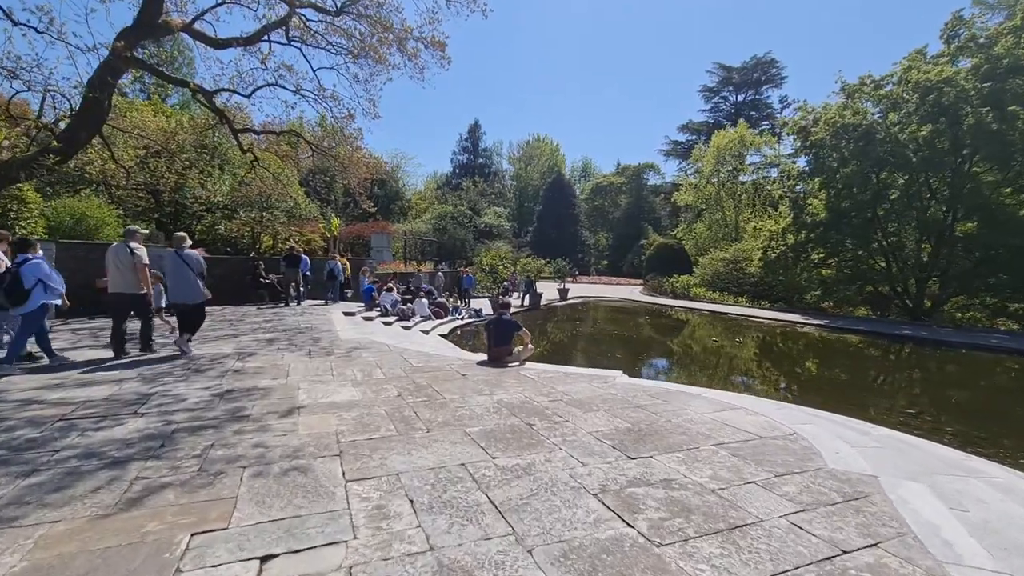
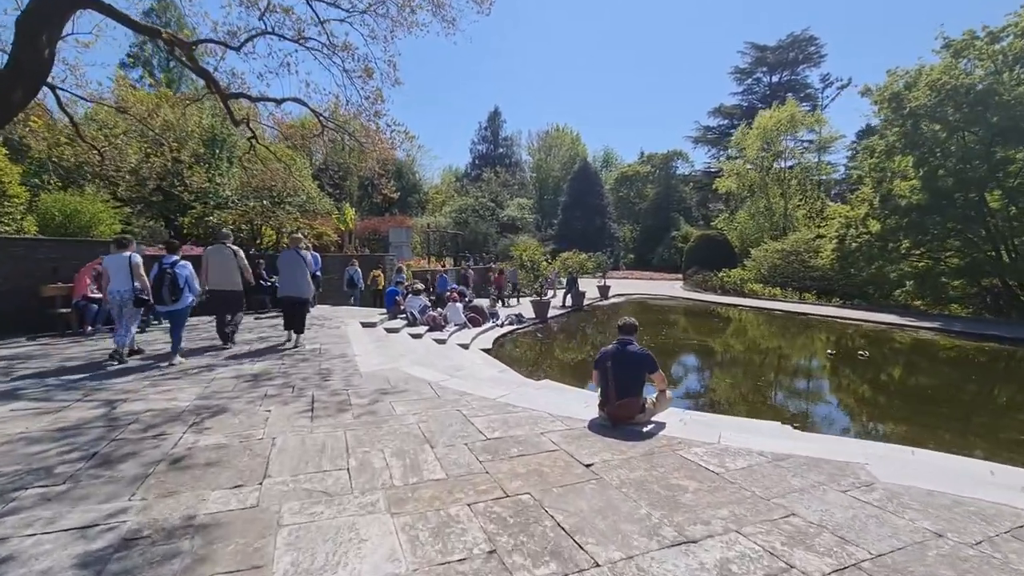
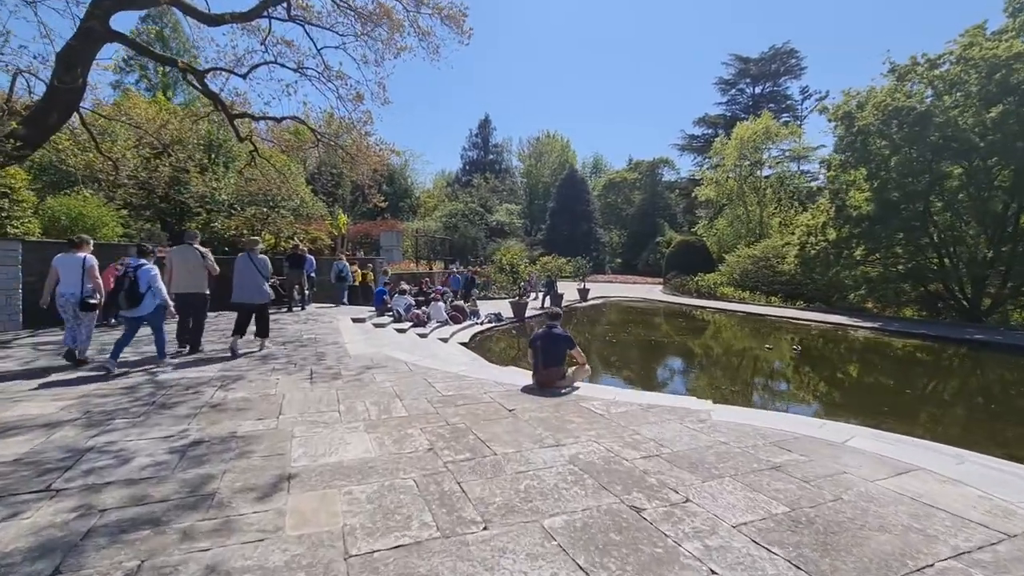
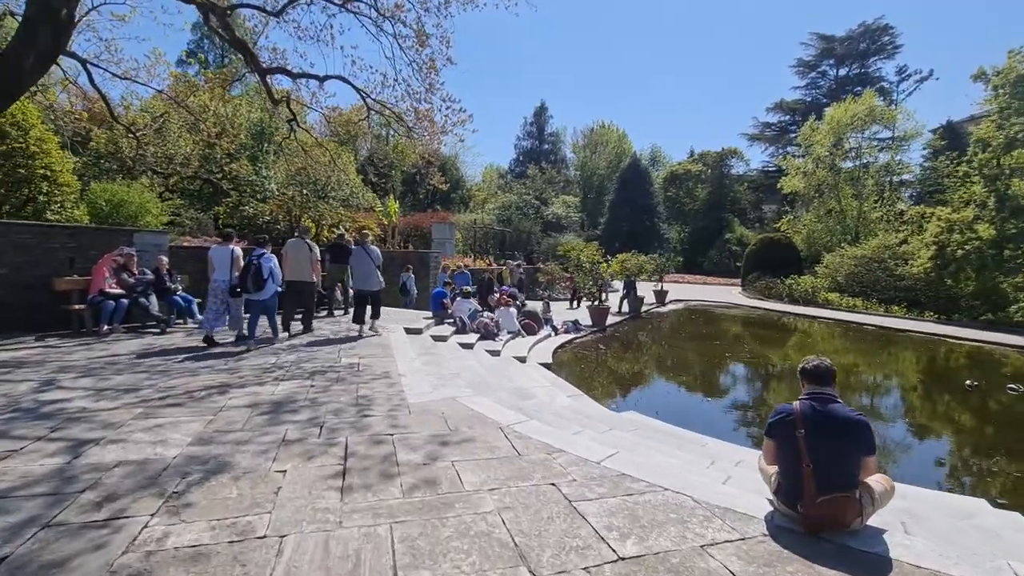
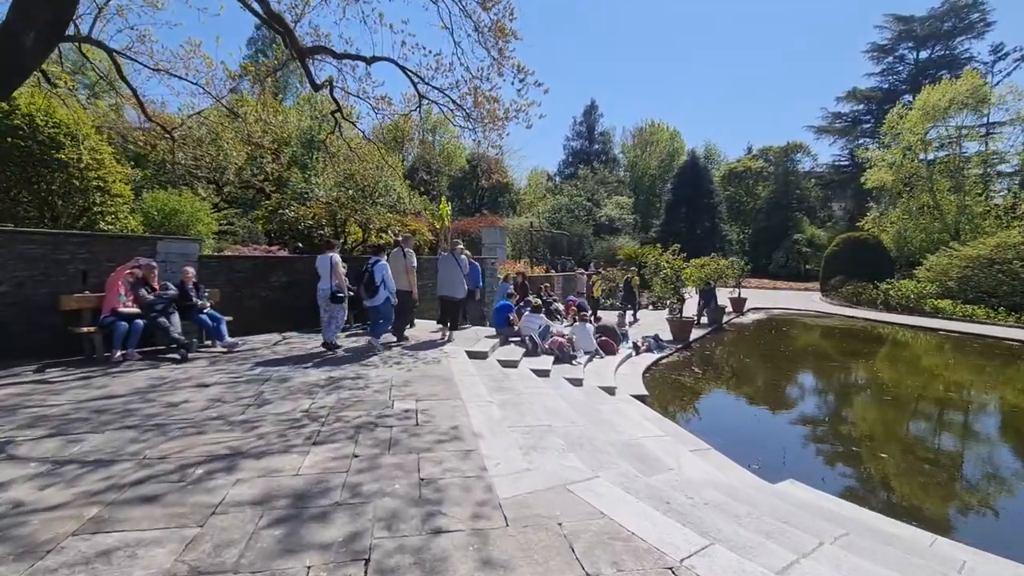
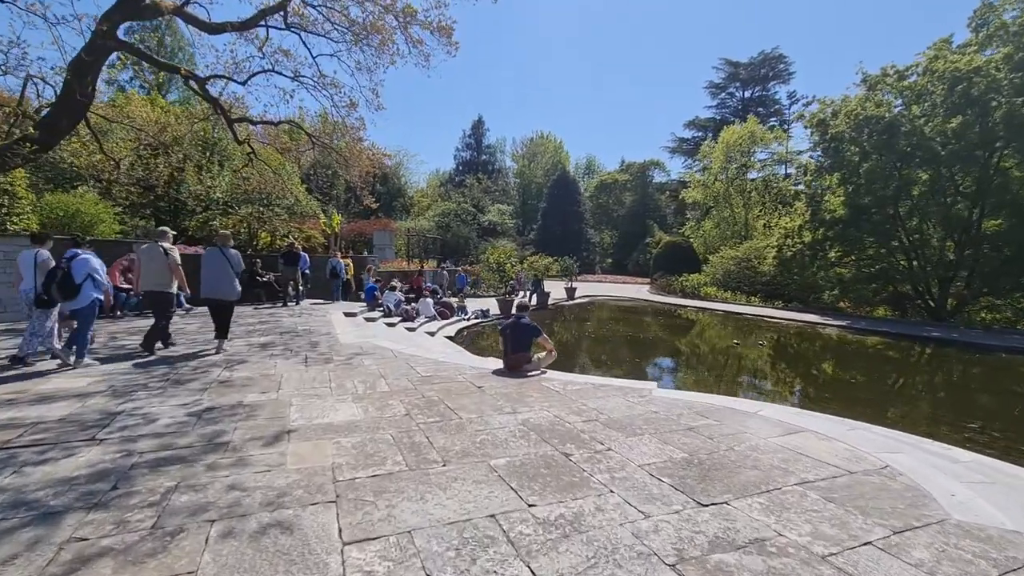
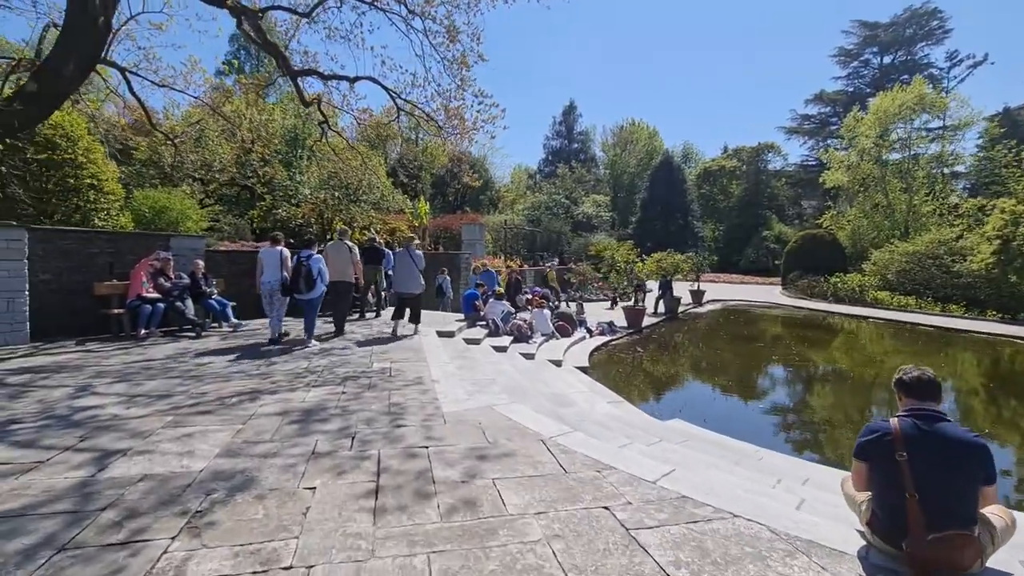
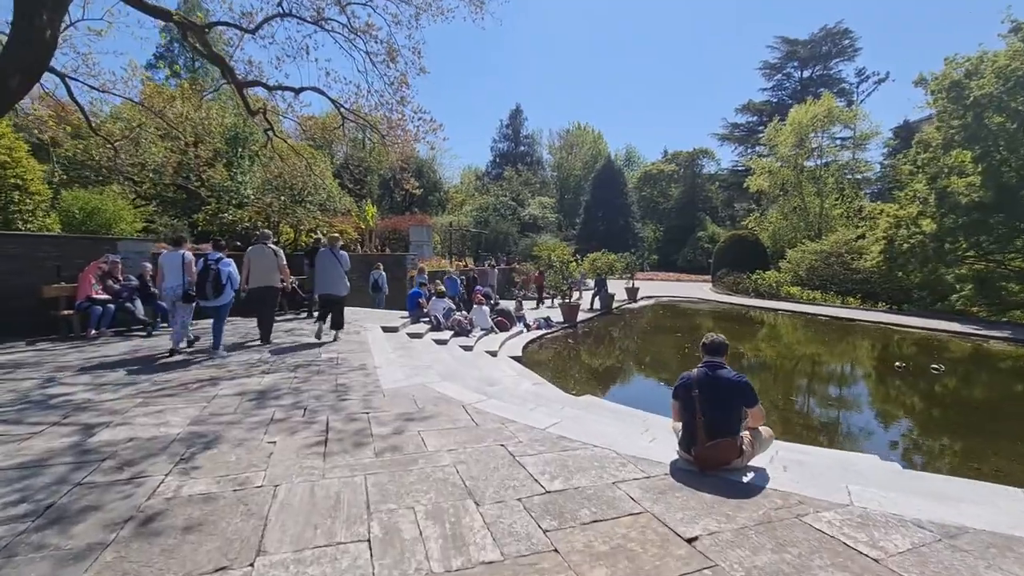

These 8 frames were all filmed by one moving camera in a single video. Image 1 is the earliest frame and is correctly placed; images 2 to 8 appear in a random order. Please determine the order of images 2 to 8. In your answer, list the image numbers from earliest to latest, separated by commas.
6, 3, 2, 8, 4, 7, 5
